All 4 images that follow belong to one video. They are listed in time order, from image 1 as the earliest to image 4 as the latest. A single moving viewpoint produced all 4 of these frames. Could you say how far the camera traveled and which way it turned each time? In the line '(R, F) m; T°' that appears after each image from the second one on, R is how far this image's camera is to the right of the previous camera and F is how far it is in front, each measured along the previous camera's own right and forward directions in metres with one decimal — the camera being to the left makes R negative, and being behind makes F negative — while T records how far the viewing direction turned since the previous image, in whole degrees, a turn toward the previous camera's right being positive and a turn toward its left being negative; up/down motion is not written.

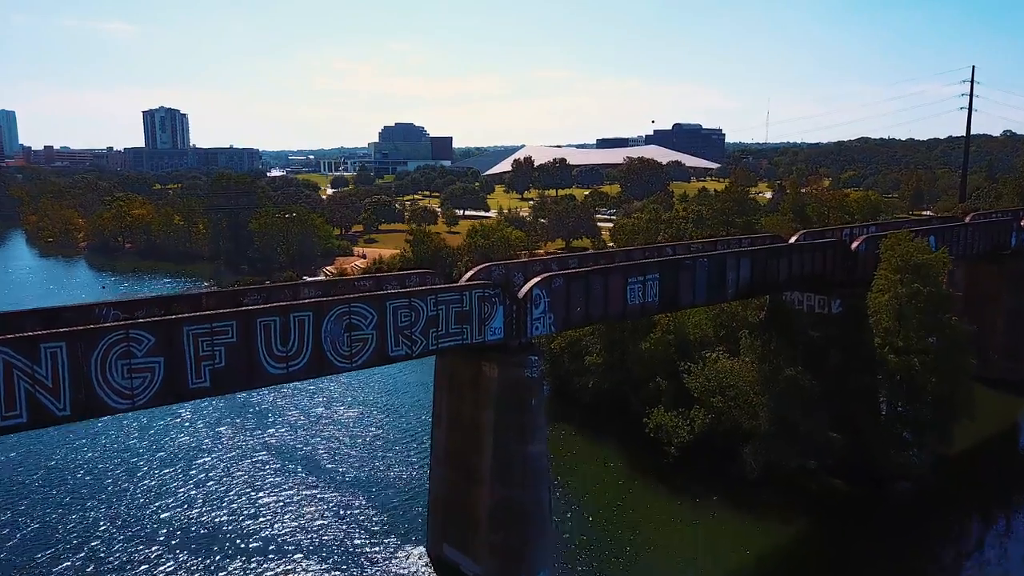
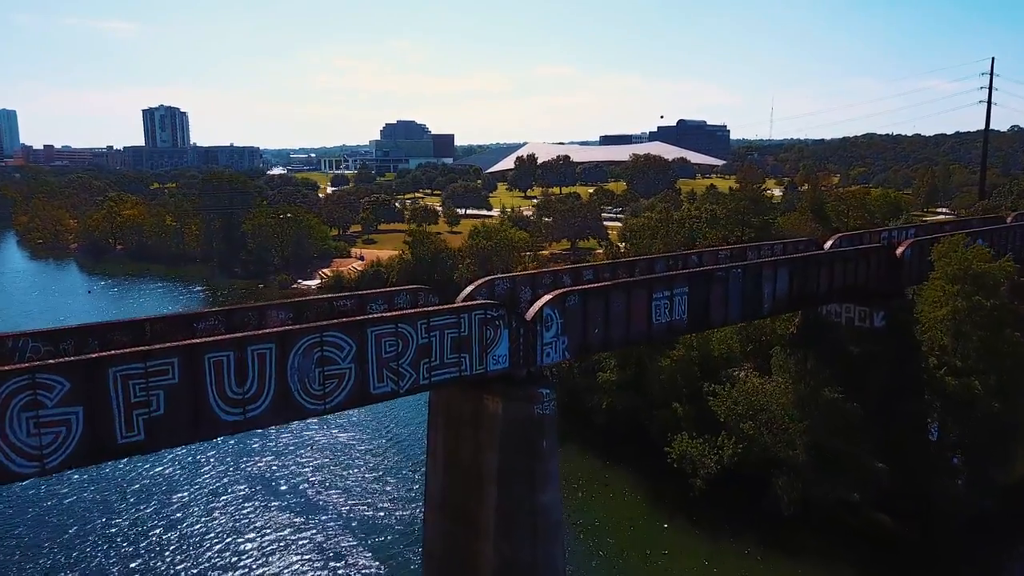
(-0.1, +3.8) m; 0°
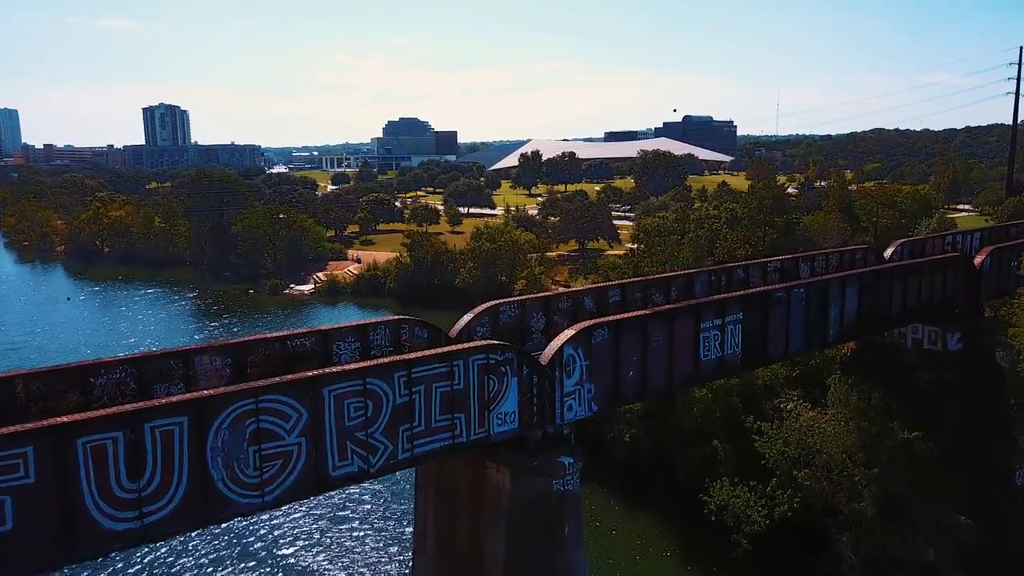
(-0.1, +5.0) m; 0°
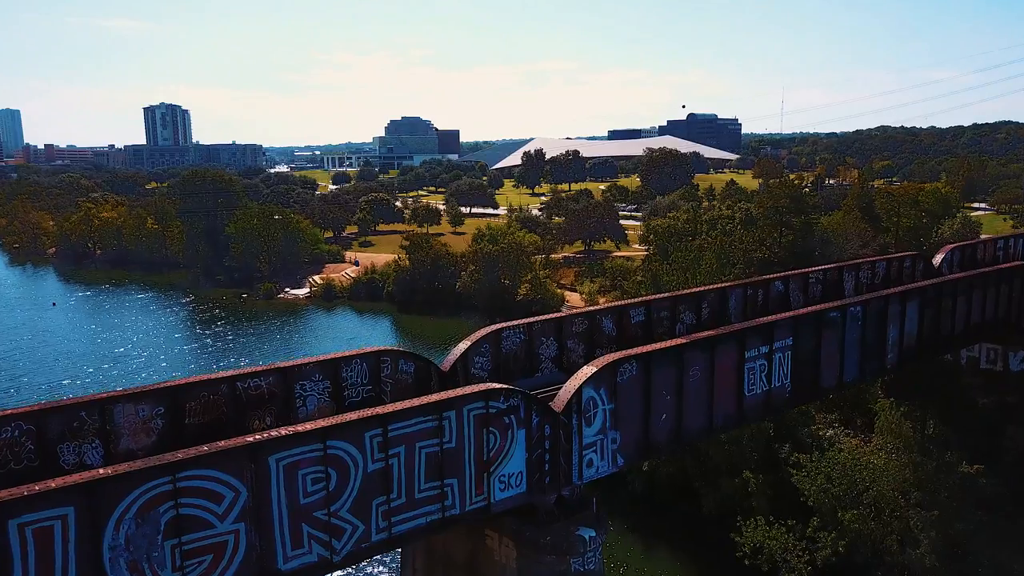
(0.0, +3.2) m; 0°
